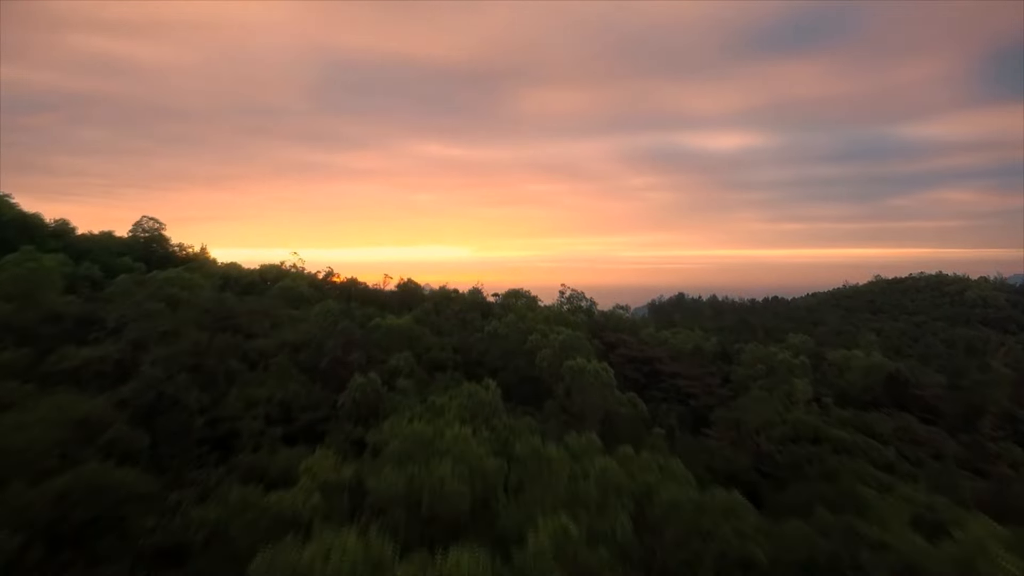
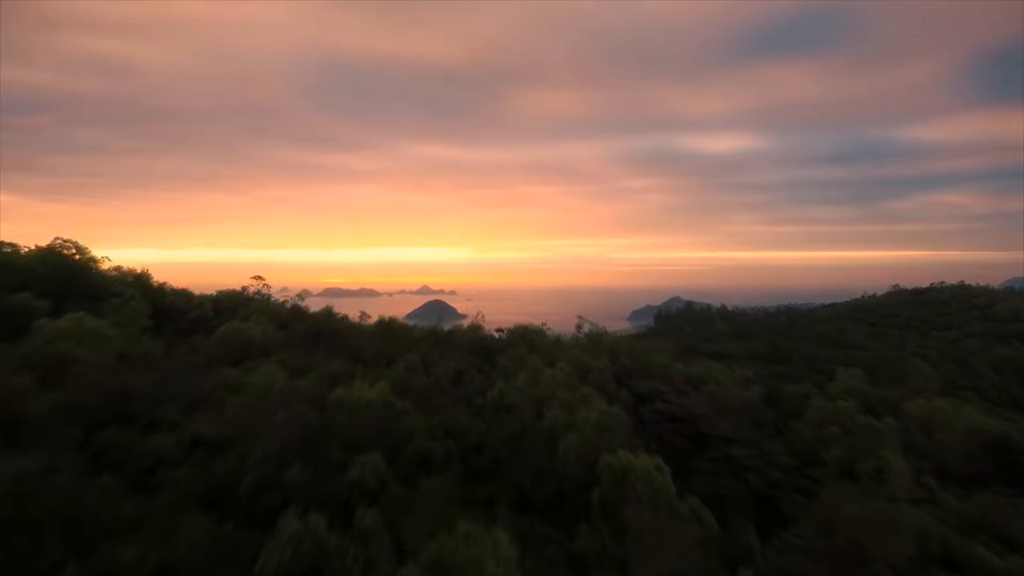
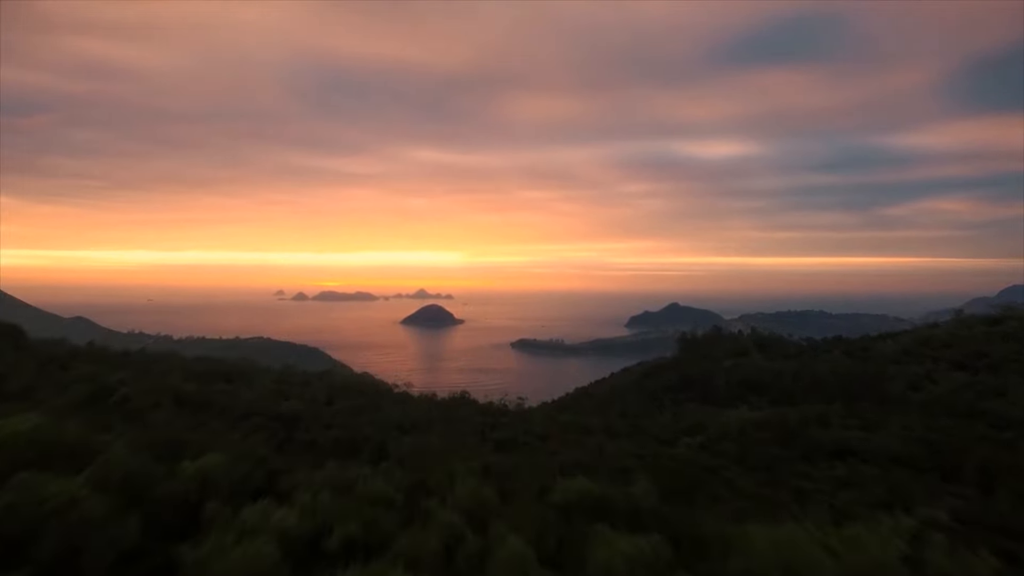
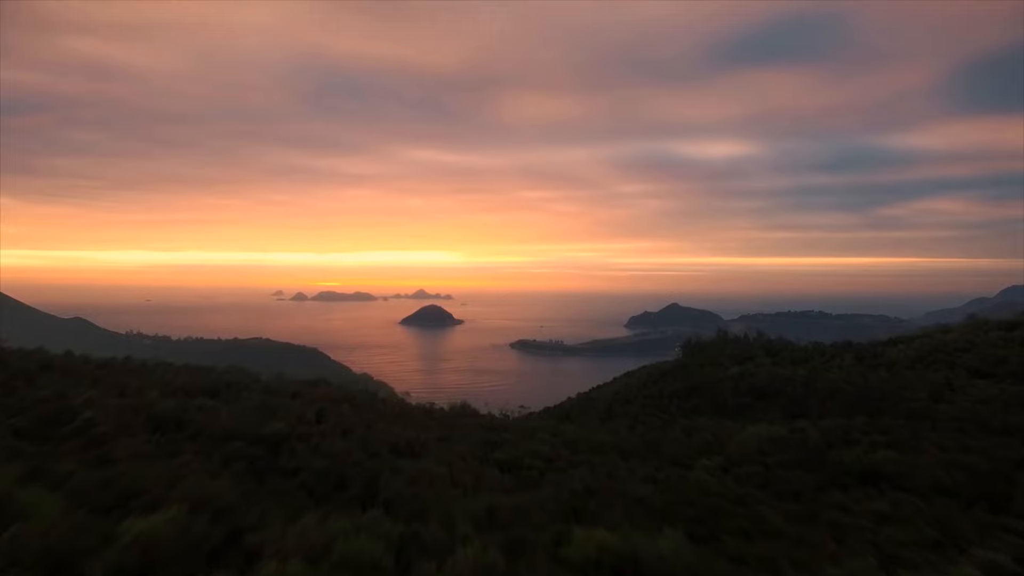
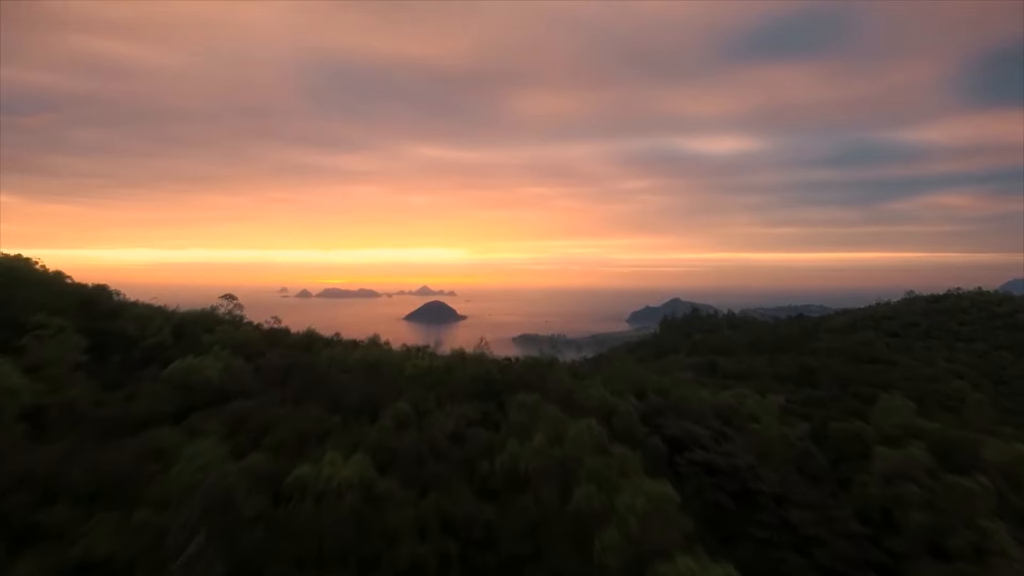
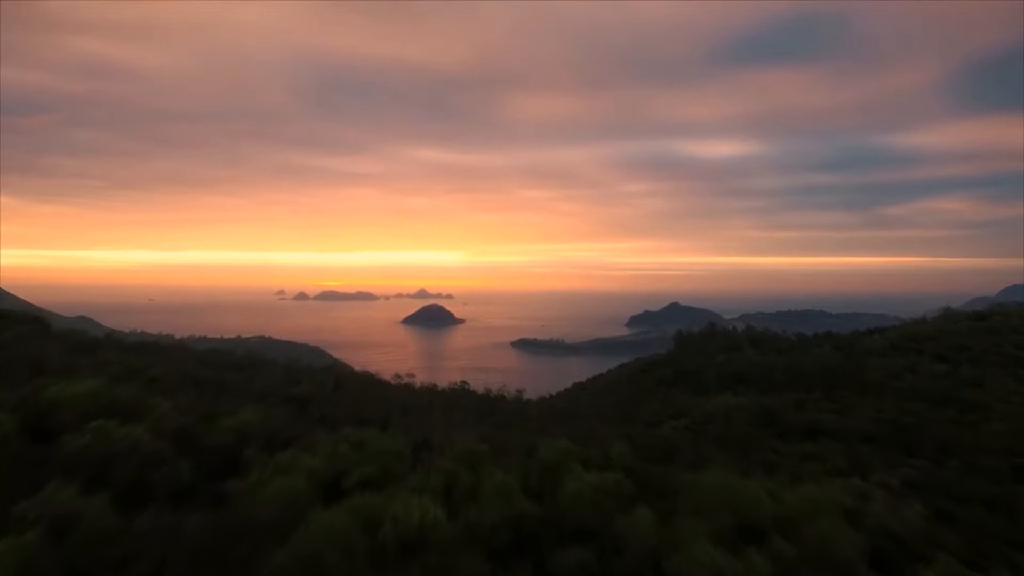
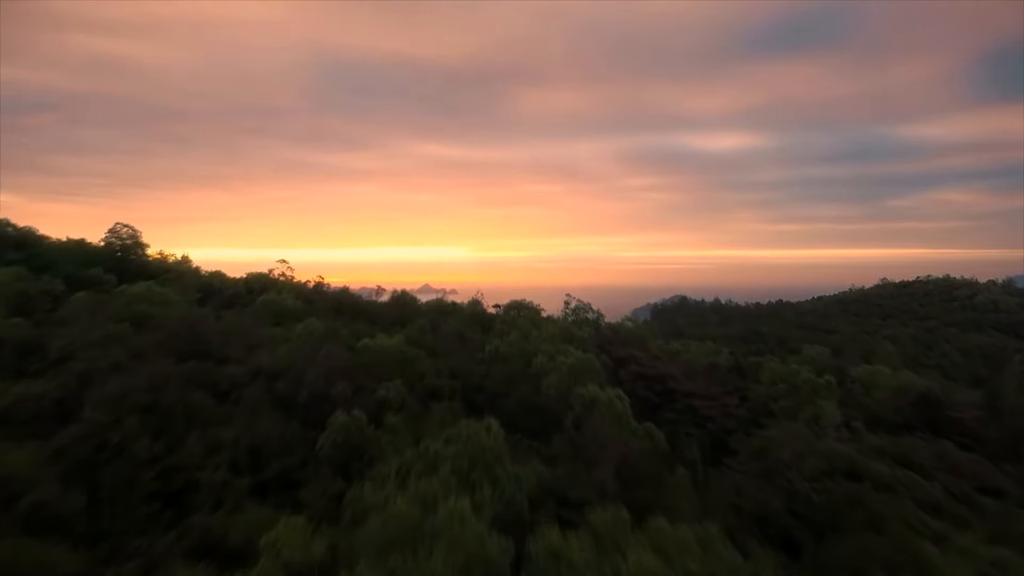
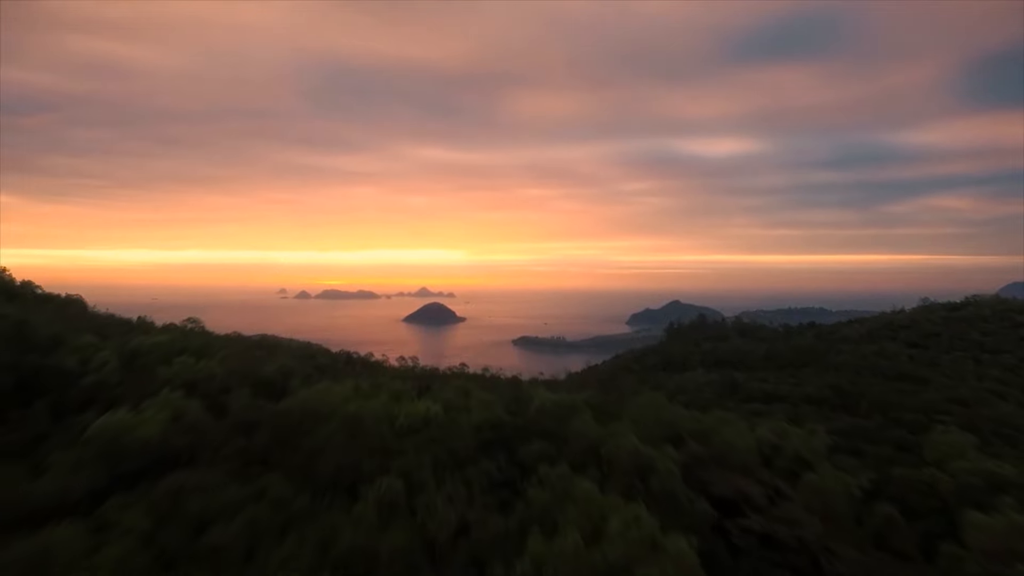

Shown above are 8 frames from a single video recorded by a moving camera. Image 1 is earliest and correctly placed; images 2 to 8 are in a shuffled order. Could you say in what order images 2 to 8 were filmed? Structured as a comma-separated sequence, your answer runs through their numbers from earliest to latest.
7, 2, 5, 8, 6, 3, 4
